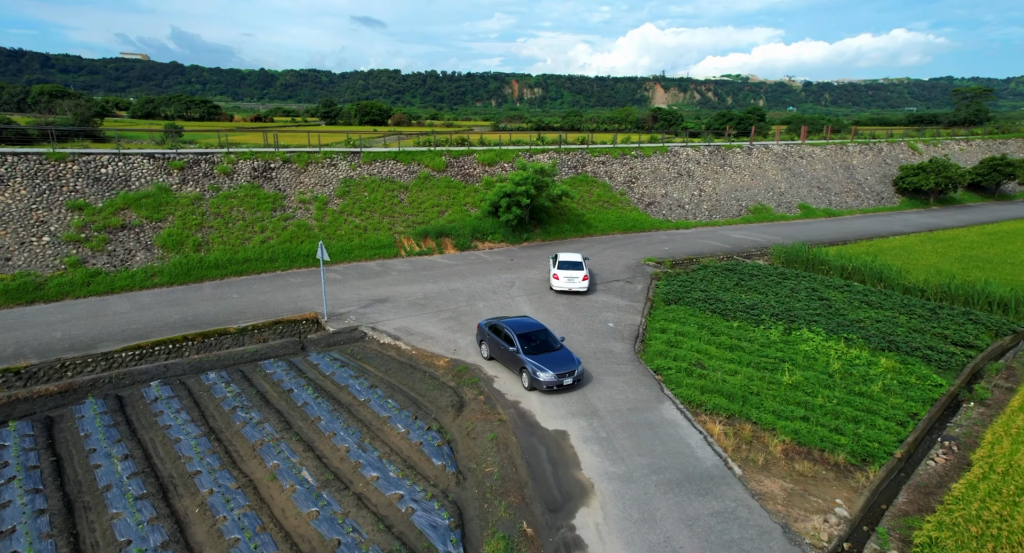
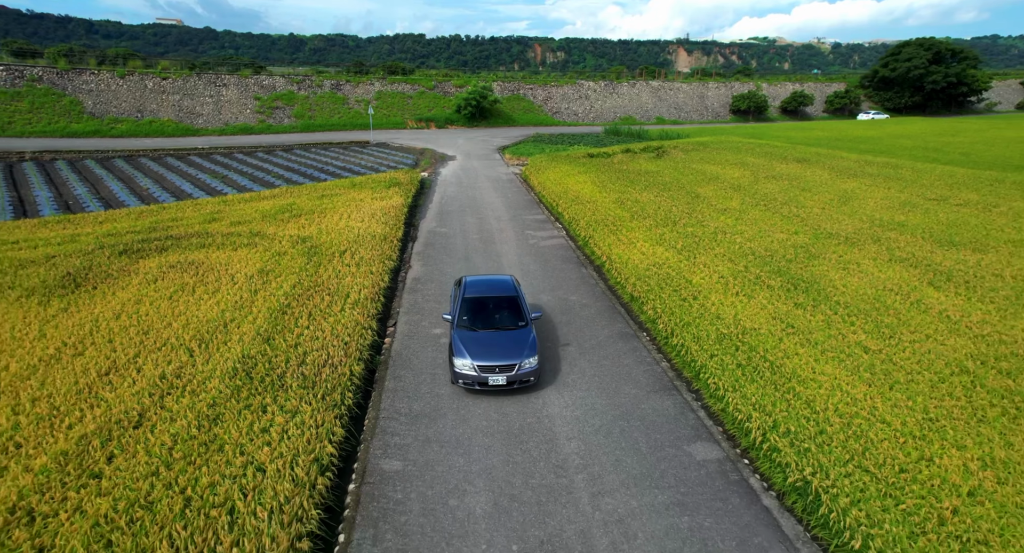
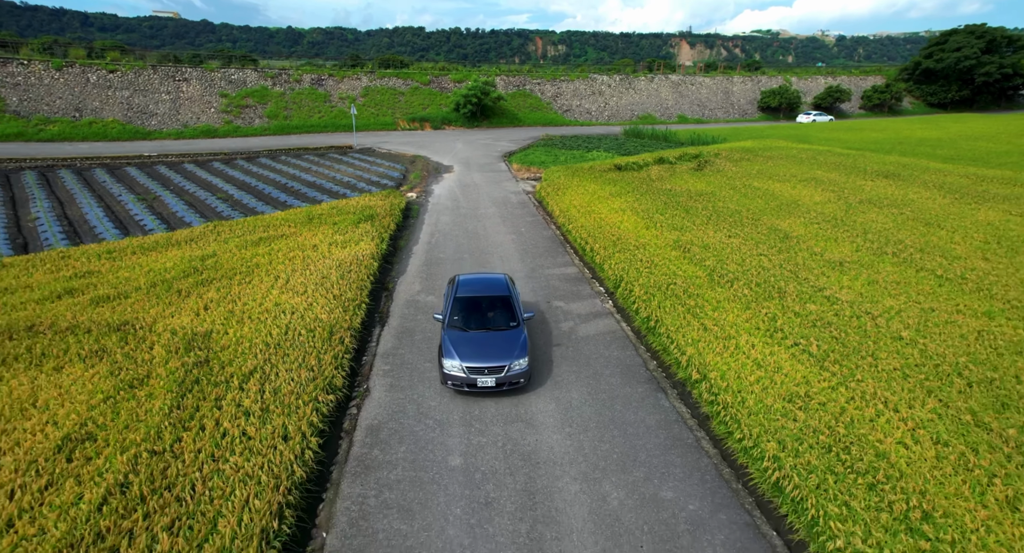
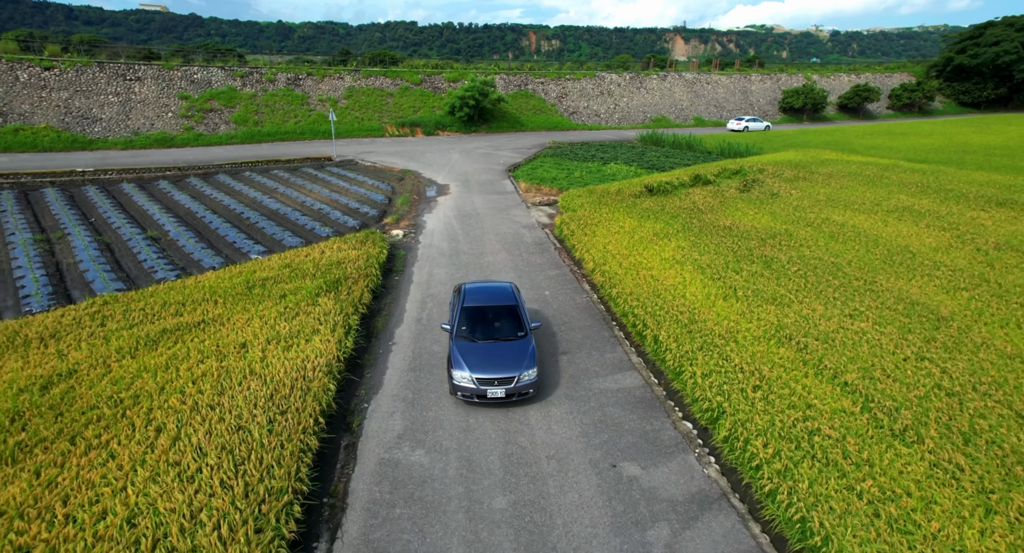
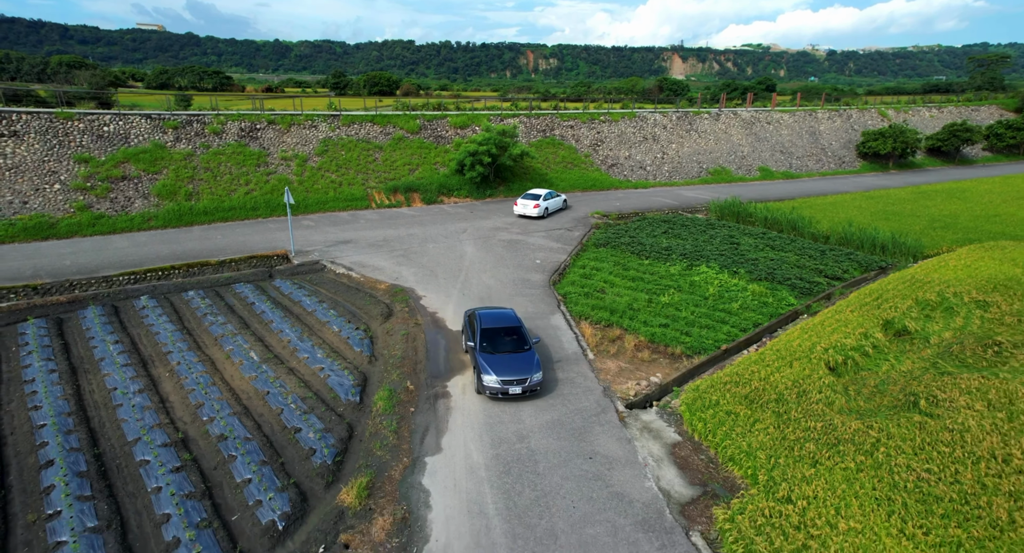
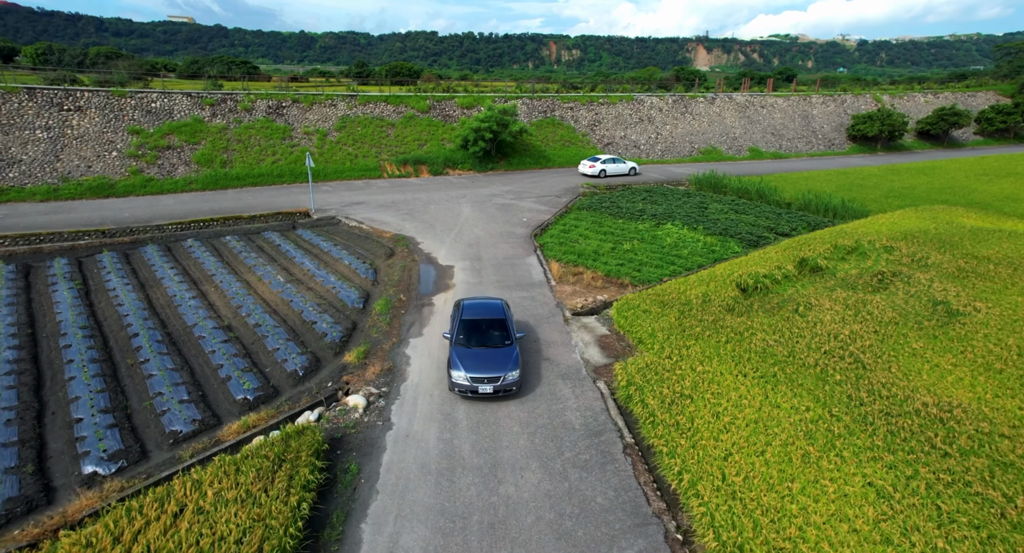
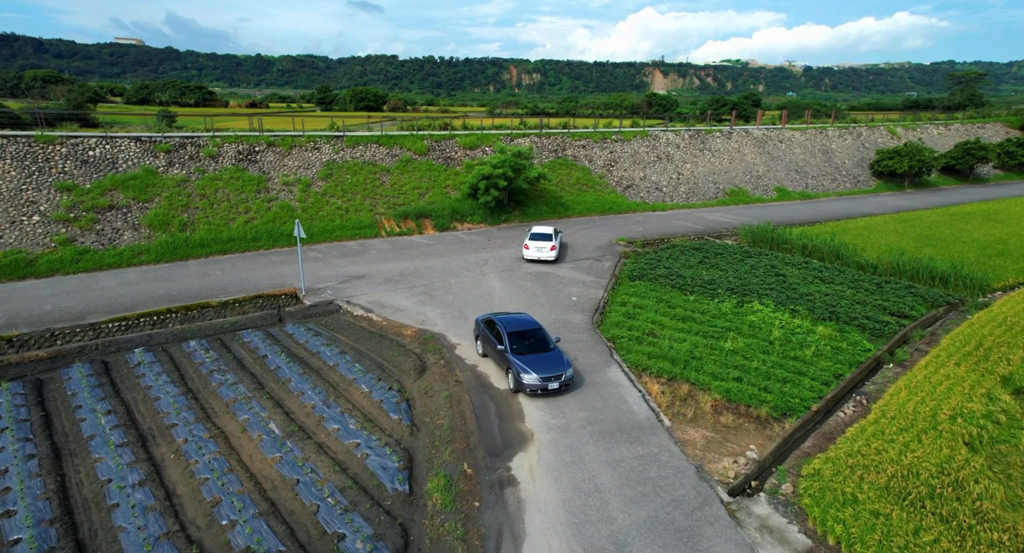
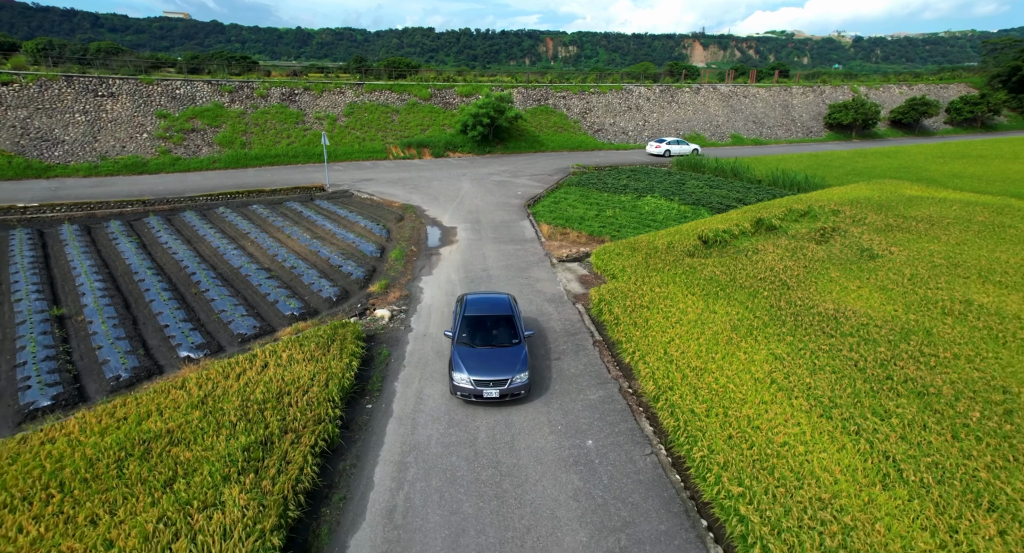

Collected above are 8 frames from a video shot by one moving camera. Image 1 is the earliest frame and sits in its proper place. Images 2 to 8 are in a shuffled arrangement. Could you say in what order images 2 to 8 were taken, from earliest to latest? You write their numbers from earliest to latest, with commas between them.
7, 5, 6, 8, 4, 3, 2
